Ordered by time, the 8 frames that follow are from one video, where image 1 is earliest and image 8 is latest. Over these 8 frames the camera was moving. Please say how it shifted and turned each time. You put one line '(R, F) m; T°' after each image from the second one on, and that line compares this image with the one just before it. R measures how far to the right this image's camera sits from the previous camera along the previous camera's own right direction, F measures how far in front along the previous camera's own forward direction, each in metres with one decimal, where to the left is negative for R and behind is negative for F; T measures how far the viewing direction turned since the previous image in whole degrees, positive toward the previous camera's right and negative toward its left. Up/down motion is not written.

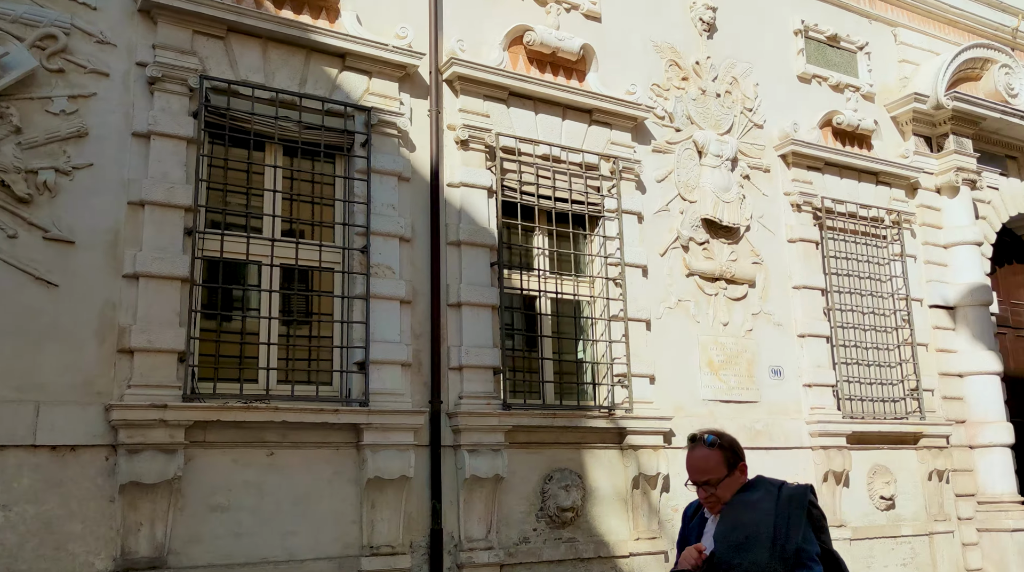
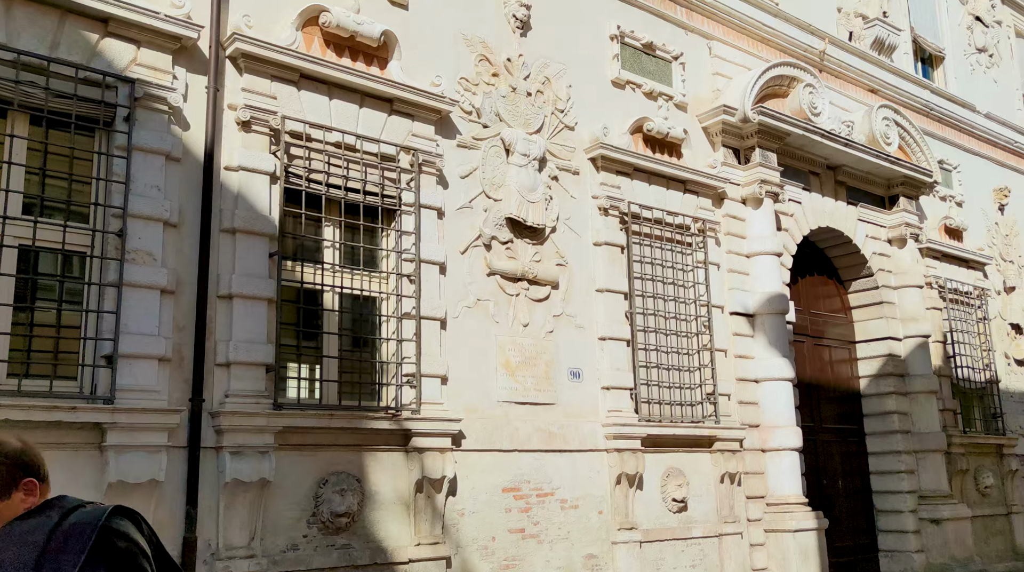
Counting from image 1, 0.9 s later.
(+0.6, +0.2) m; +9°
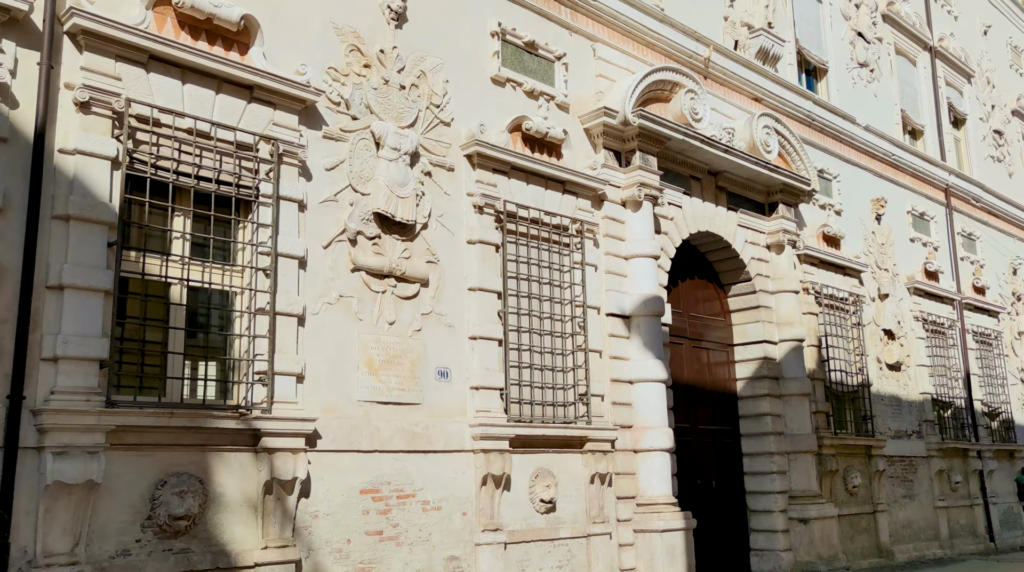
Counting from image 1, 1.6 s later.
(+0.5, +0.1) m; +5°
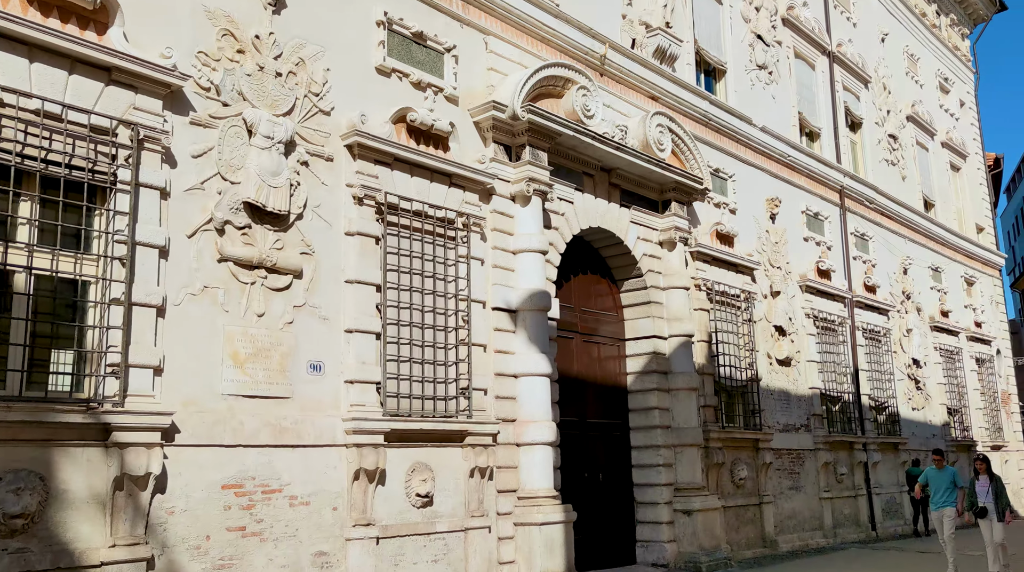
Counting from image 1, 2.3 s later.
(+0.5, 0.0) m; +5°
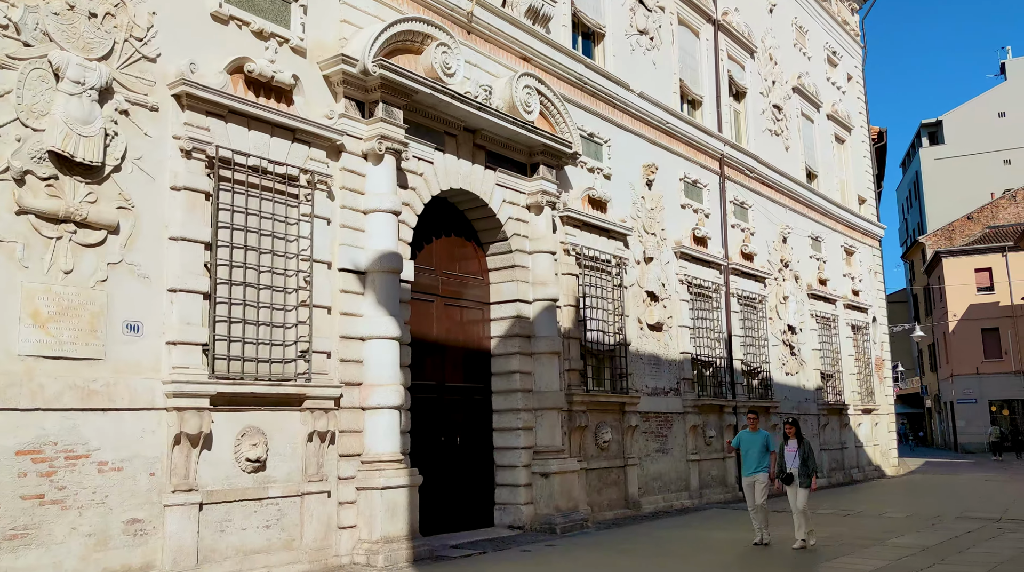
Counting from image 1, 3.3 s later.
(+0.8, +0.1) m; +5°
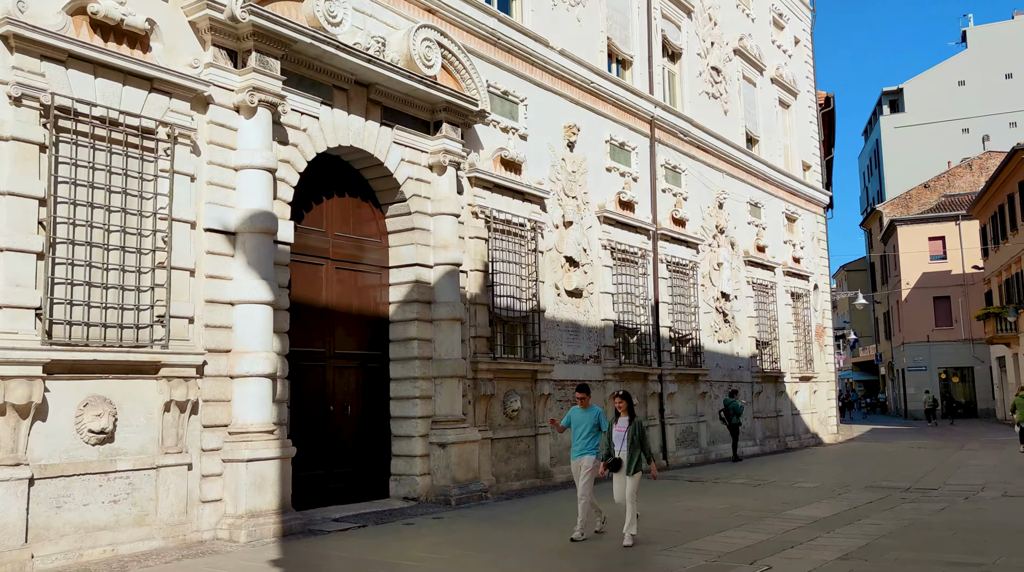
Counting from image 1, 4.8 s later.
(+1.0, +0.5) m; +2°
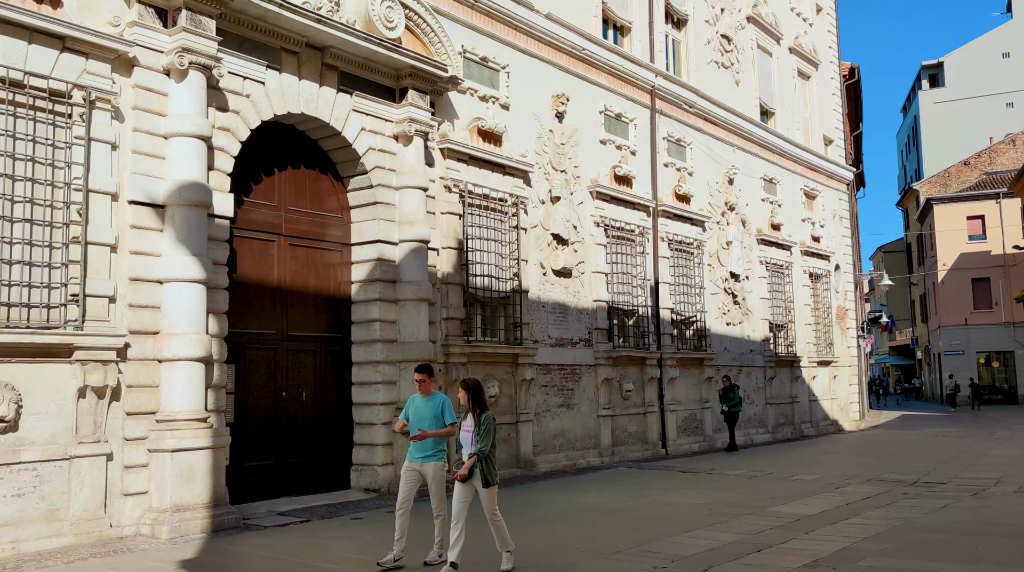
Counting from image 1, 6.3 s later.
(+0.9, +0.8) m; -2°
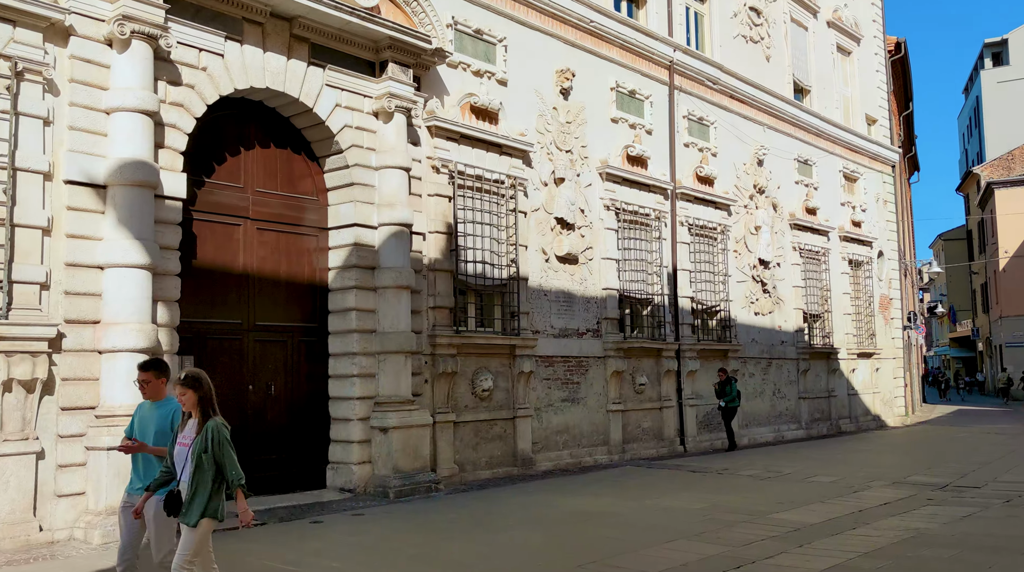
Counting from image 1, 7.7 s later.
(+0.8, +0.8) m; -3°
